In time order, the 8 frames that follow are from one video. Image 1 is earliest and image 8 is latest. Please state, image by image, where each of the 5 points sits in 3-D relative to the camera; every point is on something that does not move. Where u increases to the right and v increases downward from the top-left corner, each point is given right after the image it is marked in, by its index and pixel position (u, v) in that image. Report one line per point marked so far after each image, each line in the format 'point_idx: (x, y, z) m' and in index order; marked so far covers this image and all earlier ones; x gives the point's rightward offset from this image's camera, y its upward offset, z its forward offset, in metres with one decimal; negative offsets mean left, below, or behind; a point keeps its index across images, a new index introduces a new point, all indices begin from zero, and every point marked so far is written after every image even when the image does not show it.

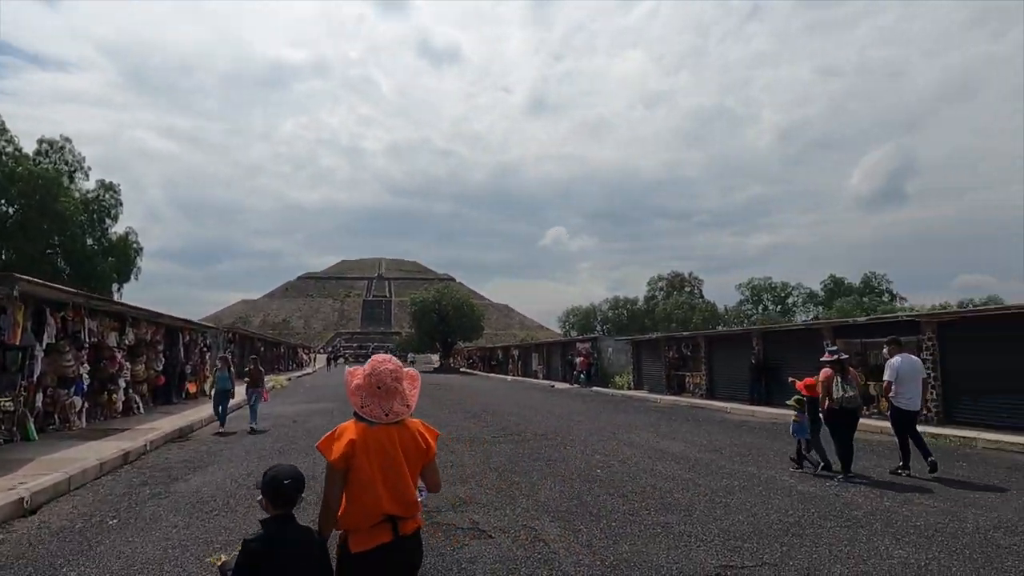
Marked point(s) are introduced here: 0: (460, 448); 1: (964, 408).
0: (-1.0, -3.0, +12.3) m
1: (+11.1, -2.9, +16.4) m
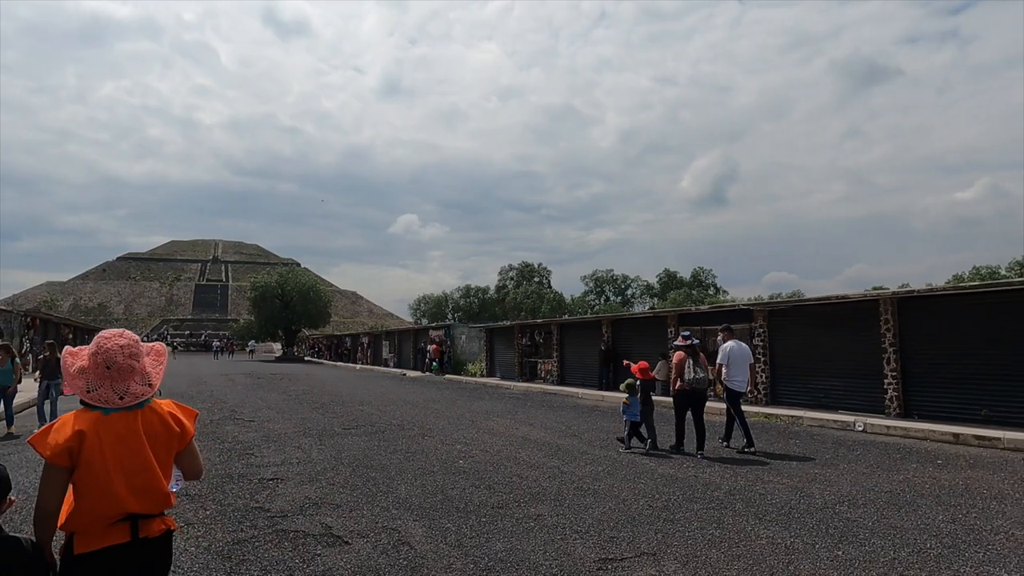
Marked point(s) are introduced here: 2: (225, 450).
0: (-3.5, -2.6, +11.2) m
1: (+7.4, -2.7, +17.9) m
2: (-4.6, -2.6, +10.6) m
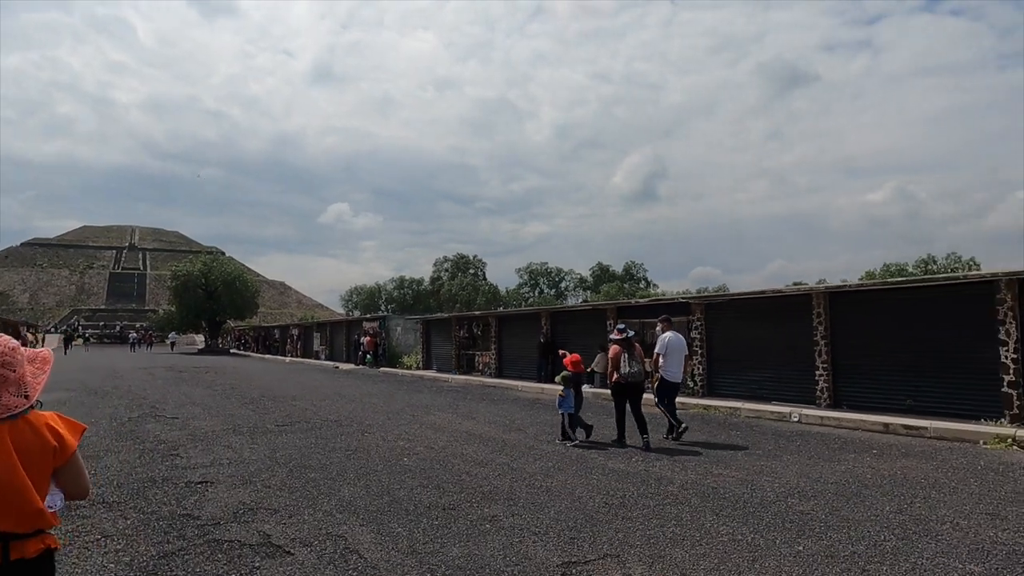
0: (-4.4, -2.4, +10.6) m
1: (+5.8, -2.5, +18.2) m
2: (-5.4, -2.4, +9.8) m
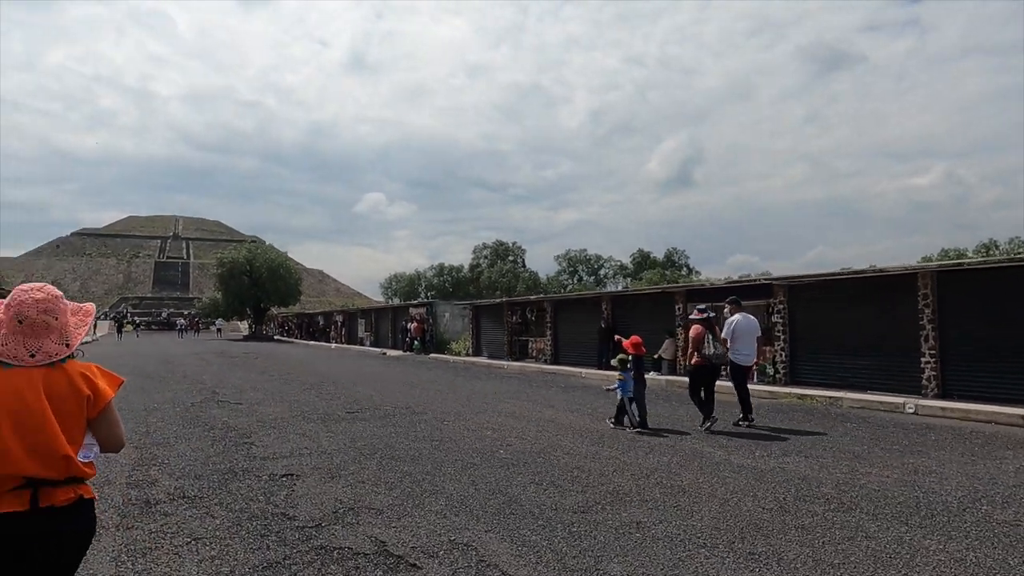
0: (-3.0, -2.1, +9.8) m
1: (+7.6, -2.0, +17.0) m
2: (-4.0, -2.1, +9.1) m
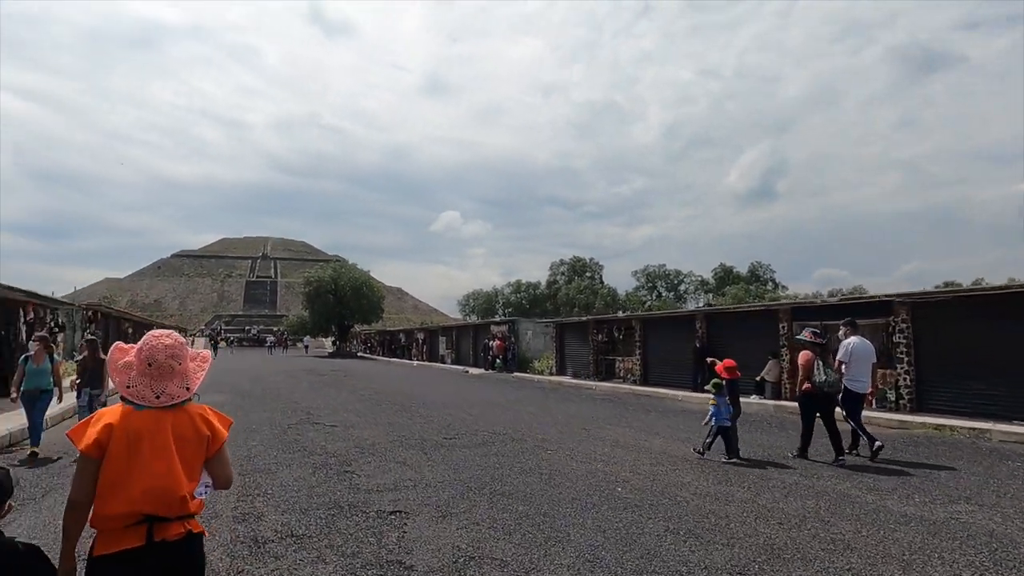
0: (-1.4, -2.4, +9.4) m
1: (+9.9, -2.4, +15.3) m
2: (-2.6, -2.4, +8.8) m
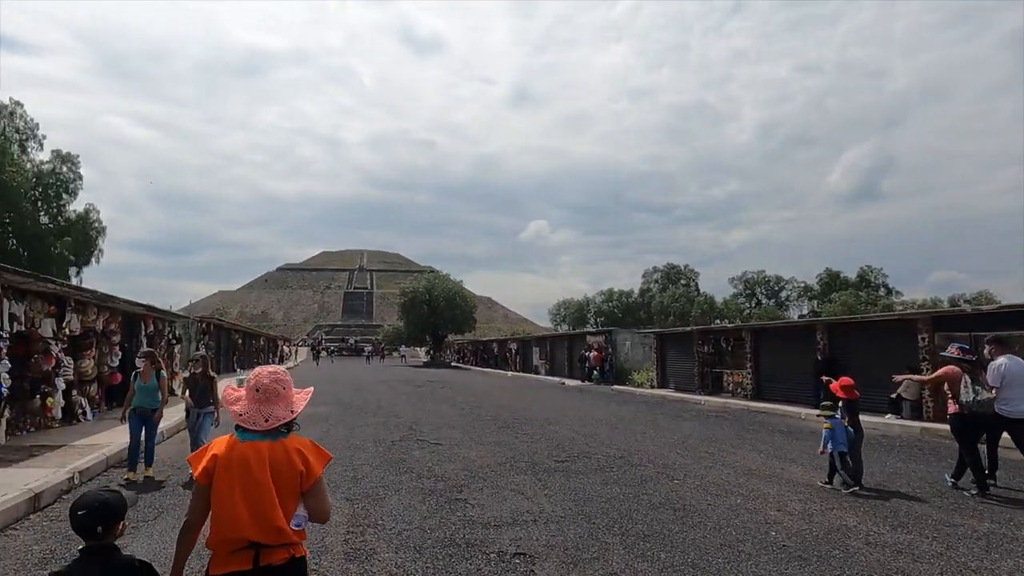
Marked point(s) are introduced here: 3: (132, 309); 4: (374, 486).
0: (+0.2, -2.5, +8.7) m
1: (+12.2, -2.5, +13.1) m
2: (-1.0, -2.5, +8.2) m
3: (-11.1, -0.6, +19.5) m
4: (-1.8, -2.6, +8.6) m
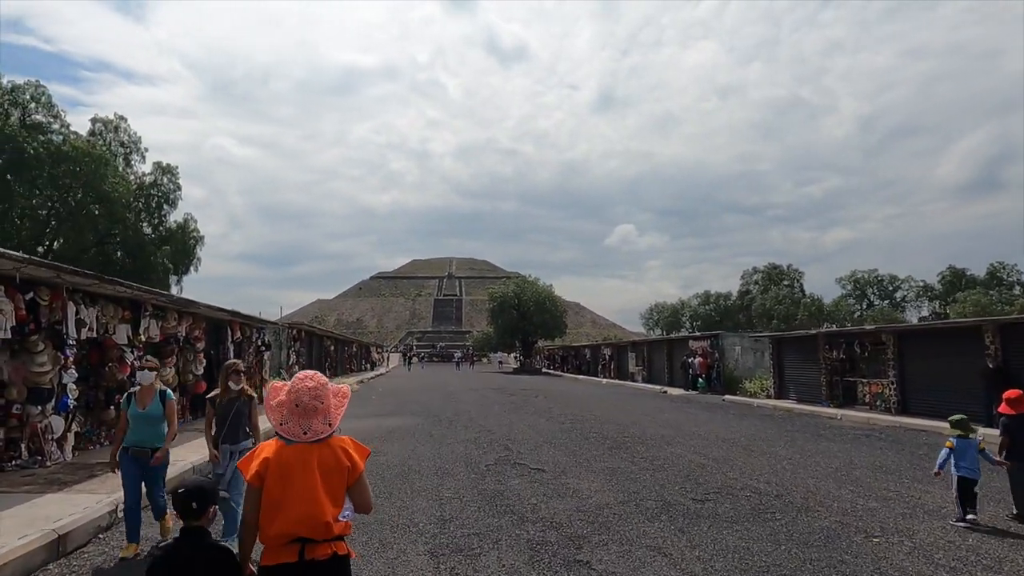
0: (+1.5, -2.4, +6.5) m
1: (+13.9, -2.3, +9.3) m
2: (+0.2, -2.4, +6.3) m
3: (-8.4, -0.8, +18.7) m
4: (-0.5, -2.5, +6.8) m
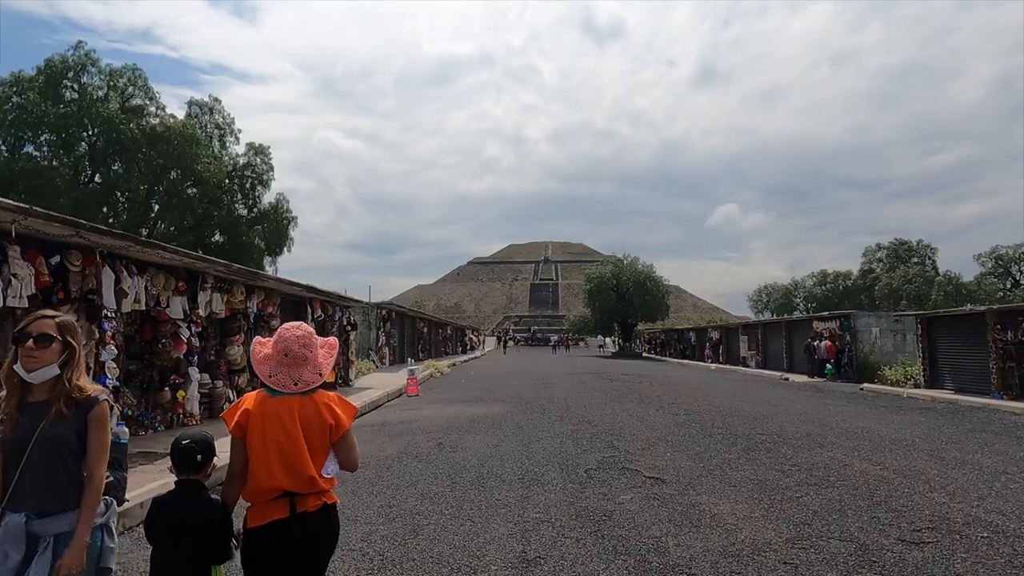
0: (+2.2, -1.9, +4.0) m
1: (+14.9, -1.6, +4.9) m
2: (+0.9, -1.9, +3.9) m
3: (-5.8, -0.1, +17.4) m
4: (+0.3, -2.0, +4.5) m
